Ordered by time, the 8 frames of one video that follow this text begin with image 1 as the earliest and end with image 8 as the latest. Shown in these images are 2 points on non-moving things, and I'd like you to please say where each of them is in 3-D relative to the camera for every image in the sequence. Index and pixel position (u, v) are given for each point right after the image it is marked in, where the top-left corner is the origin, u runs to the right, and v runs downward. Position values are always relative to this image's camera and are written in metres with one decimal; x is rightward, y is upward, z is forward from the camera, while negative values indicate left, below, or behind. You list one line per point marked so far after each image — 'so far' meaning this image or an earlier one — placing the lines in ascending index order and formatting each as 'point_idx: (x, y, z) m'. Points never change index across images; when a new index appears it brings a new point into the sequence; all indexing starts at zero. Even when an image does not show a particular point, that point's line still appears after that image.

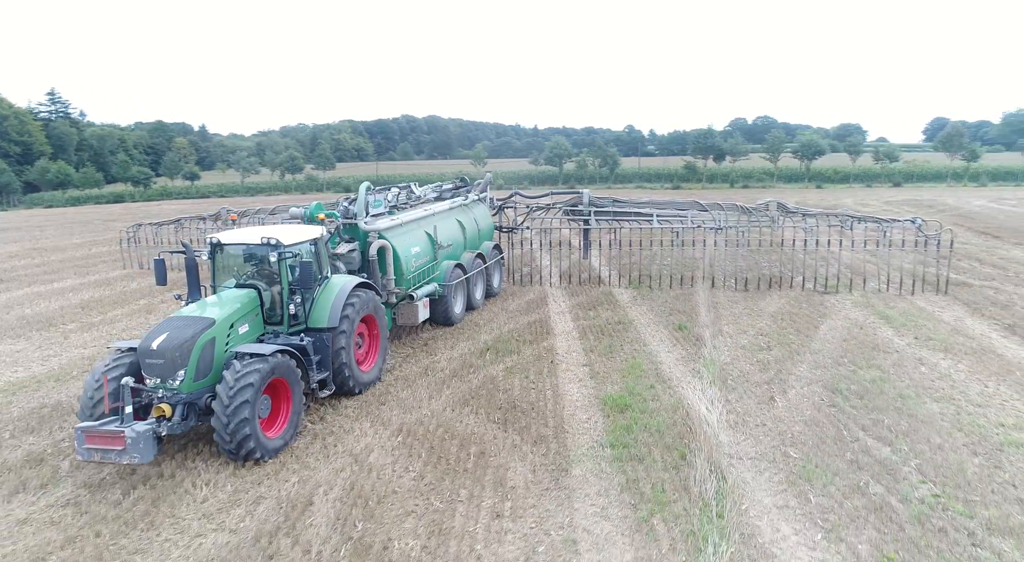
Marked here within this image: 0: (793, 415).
0: (+3.1, -1.5, +7.3) m
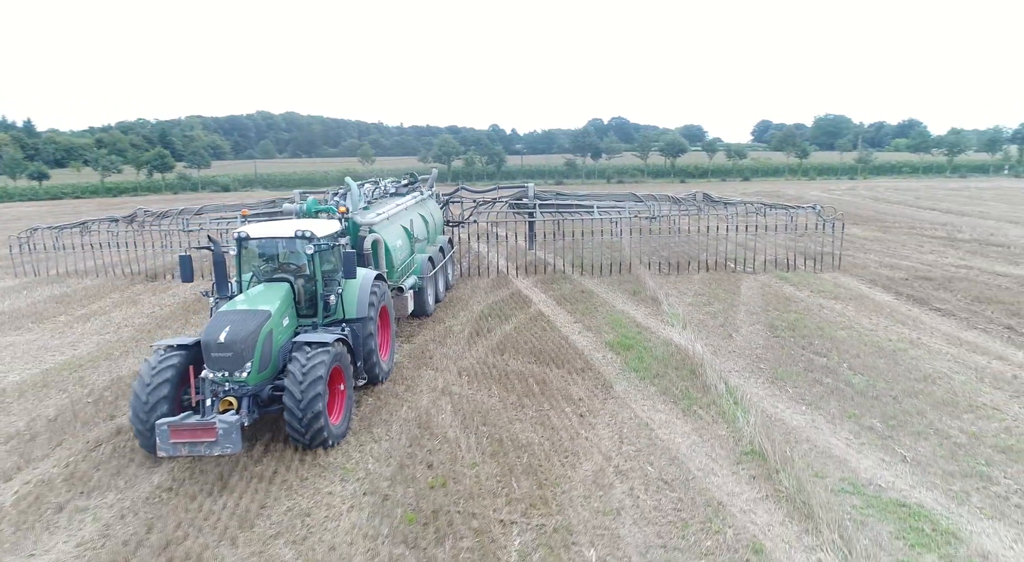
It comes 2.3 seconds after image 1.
0: (+3.5, -1.0, +9.7) m
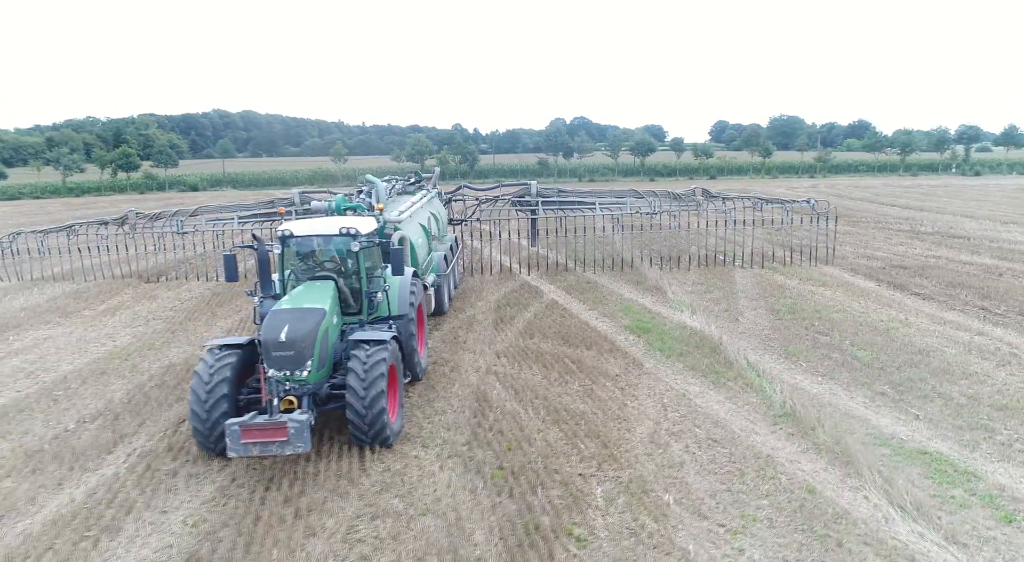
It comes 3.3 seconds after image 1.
0: (+3.9, -0.7, +10.5) m
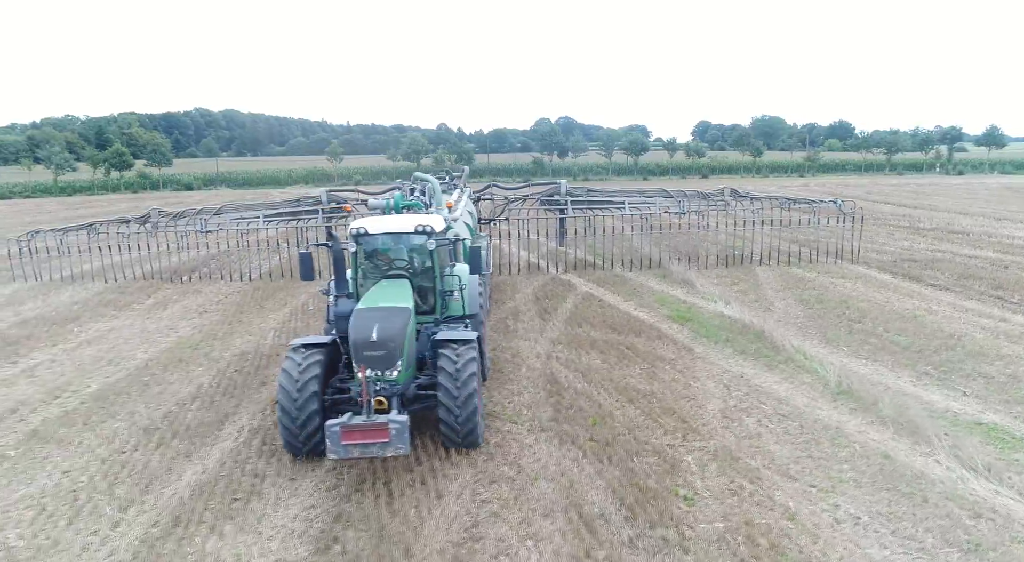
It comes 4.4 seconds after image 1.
0: (+4.7, -0.6, +11.0) m
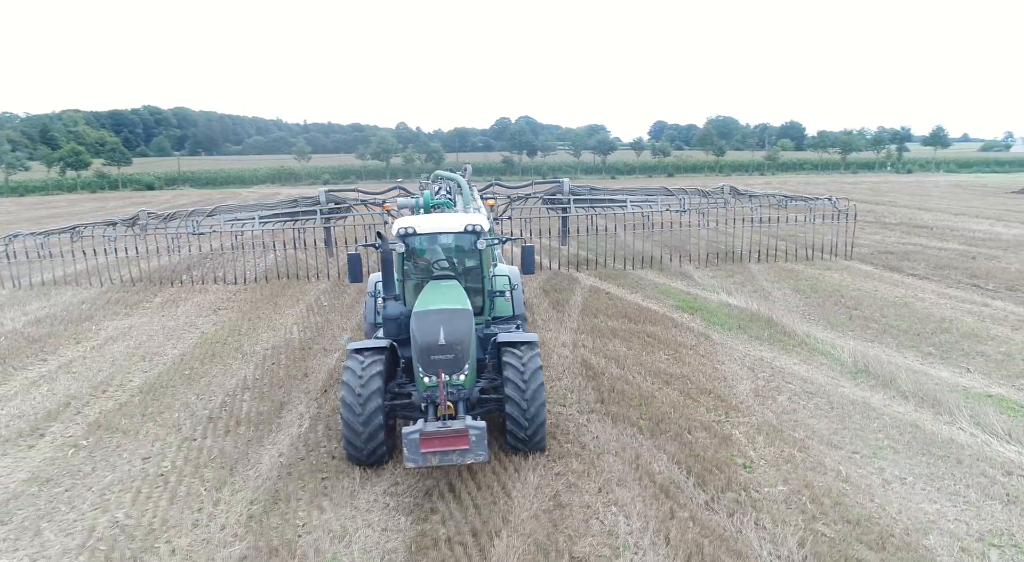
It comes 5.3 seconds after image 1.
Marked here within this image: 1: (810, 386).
0: (+5.0, -0.4, +11.6) m
1: (+3.4, -1.2, +7.5) m
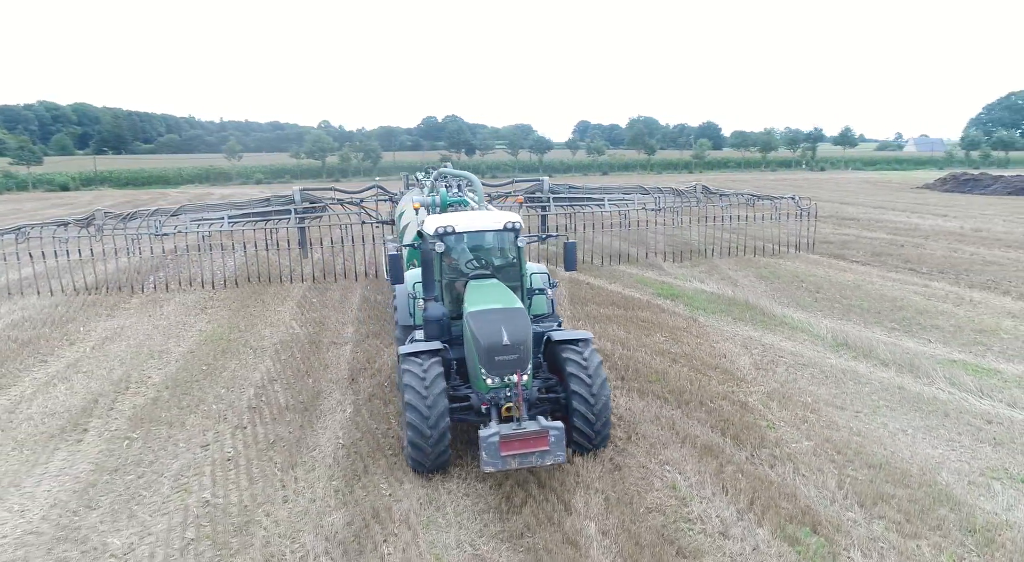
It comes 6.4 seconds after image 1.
0: (+4.7, -0.2, +12.5) m
1: (+3.6, -1.0, +8.3) m
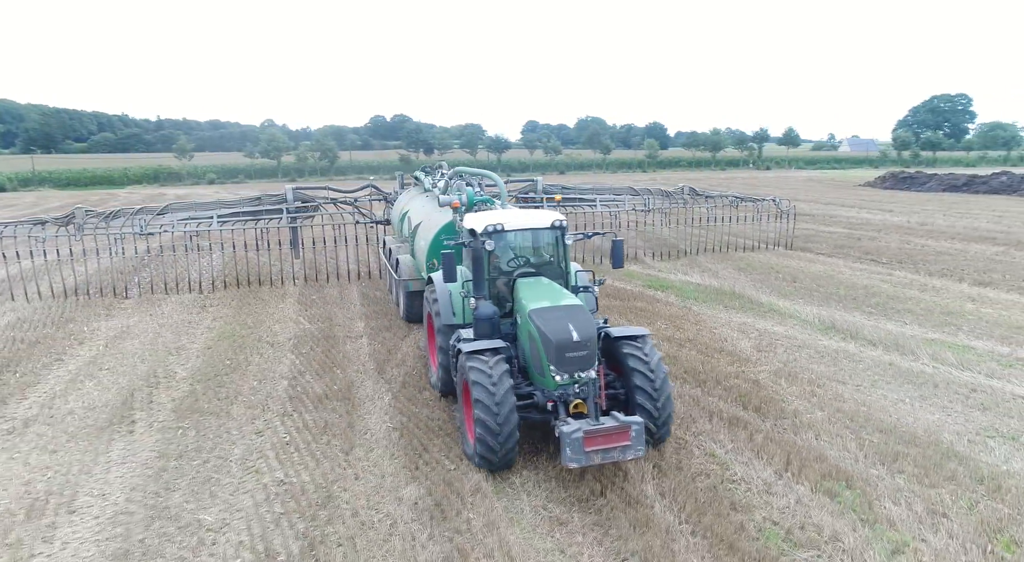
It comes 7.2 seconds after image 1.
0: (+4.6, 0.0, +13.2) m
1: (+3.8, -0.8, +8.9) m
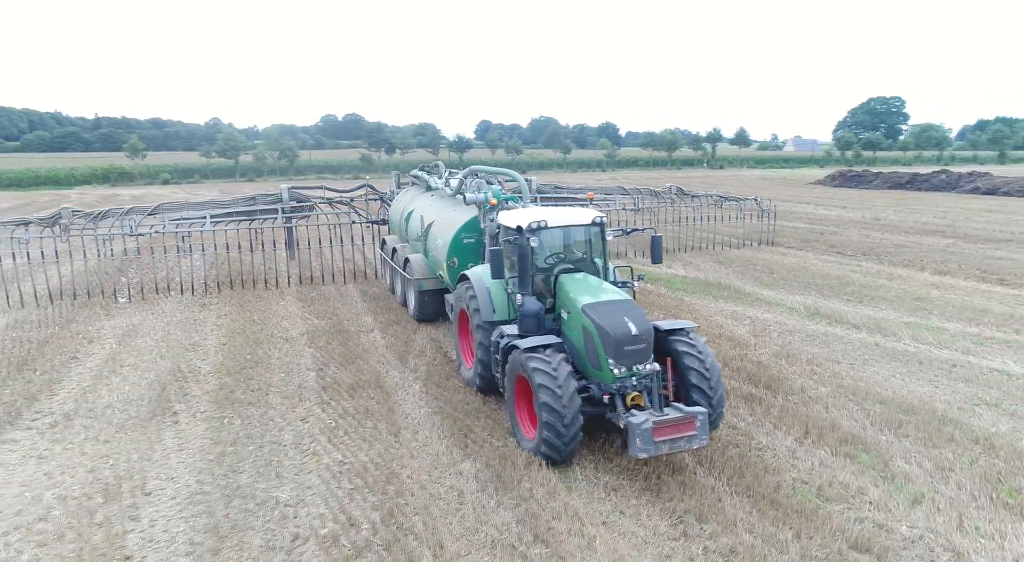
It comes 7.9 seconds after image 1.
0: (+4.5, +0.2, +13.9) m
1: (+4.0, -0.7, +9.5) m
